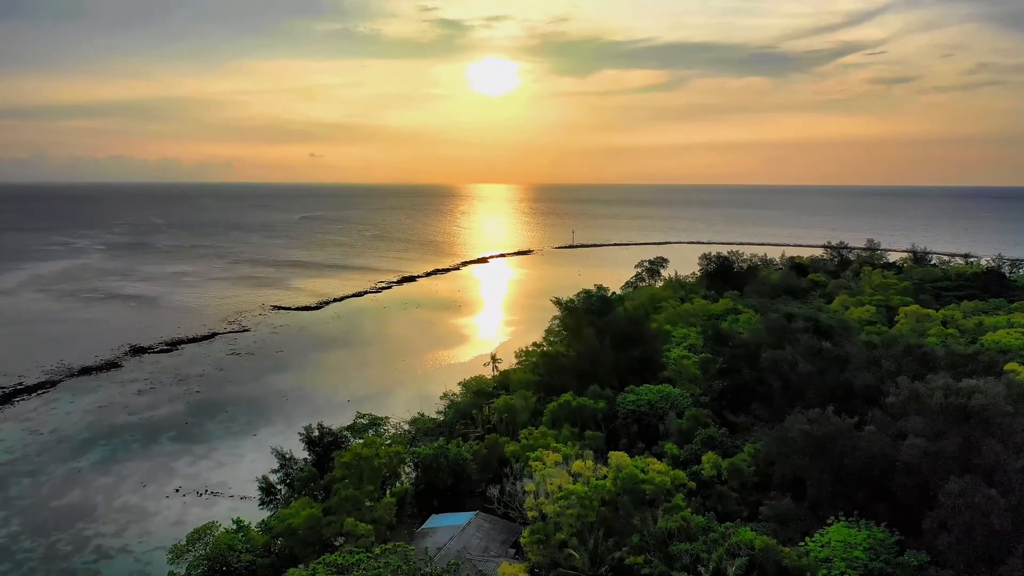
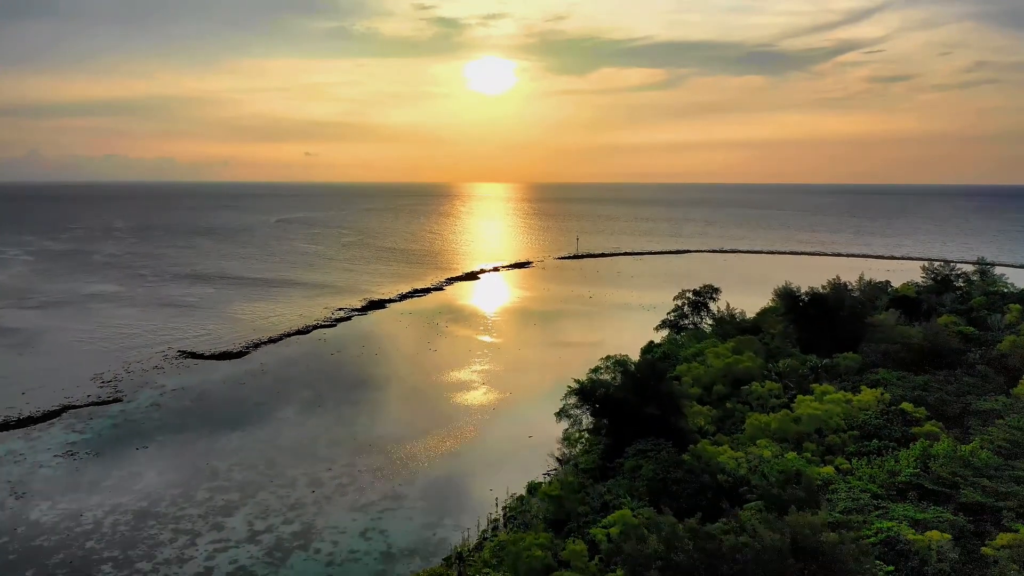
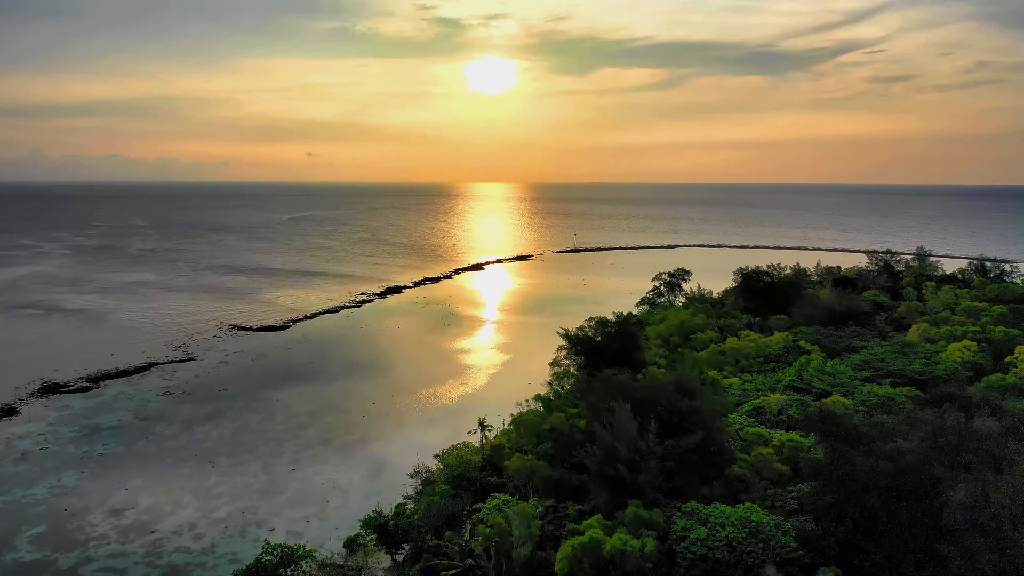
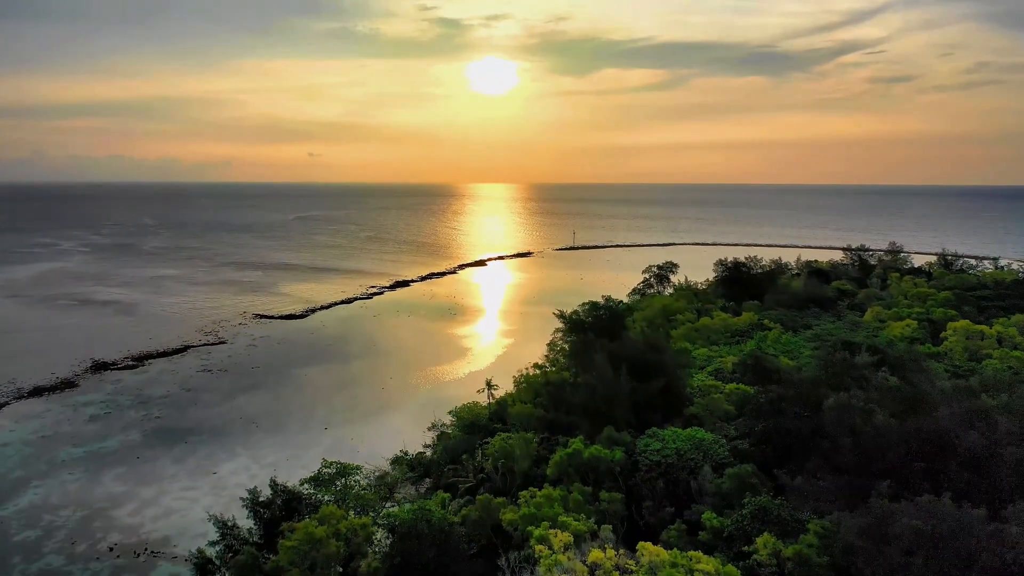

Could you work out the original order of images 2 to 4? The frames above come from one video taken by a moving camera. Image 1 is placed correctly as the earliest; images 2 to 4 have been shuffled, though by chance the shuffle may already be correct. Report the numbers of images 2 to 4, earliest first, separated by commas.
4, 3, 2
